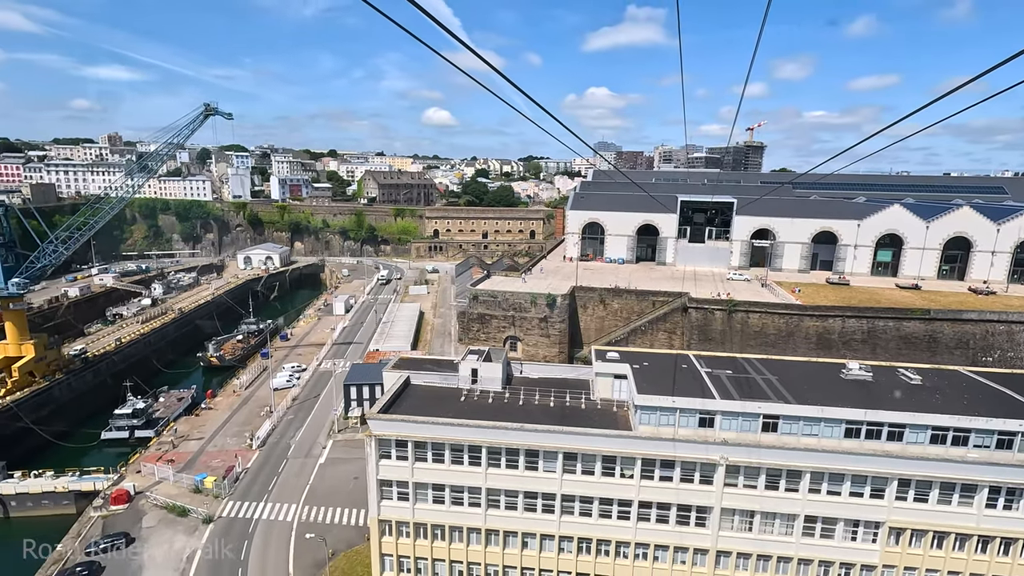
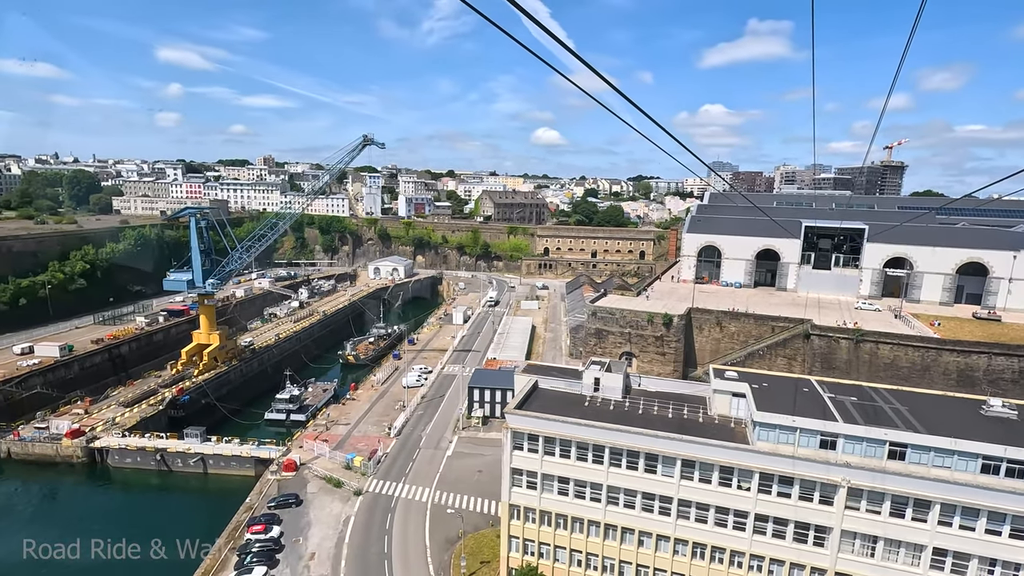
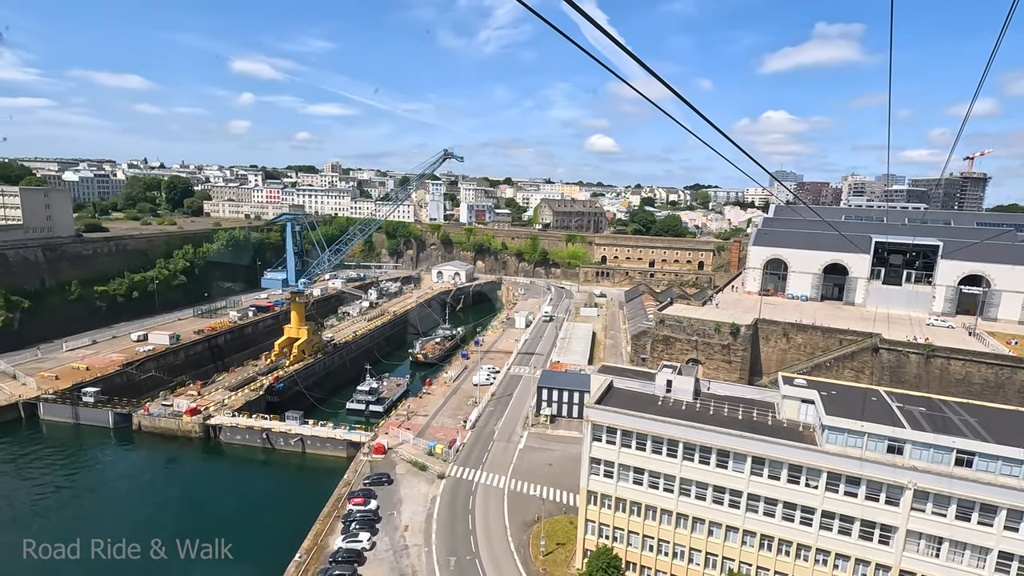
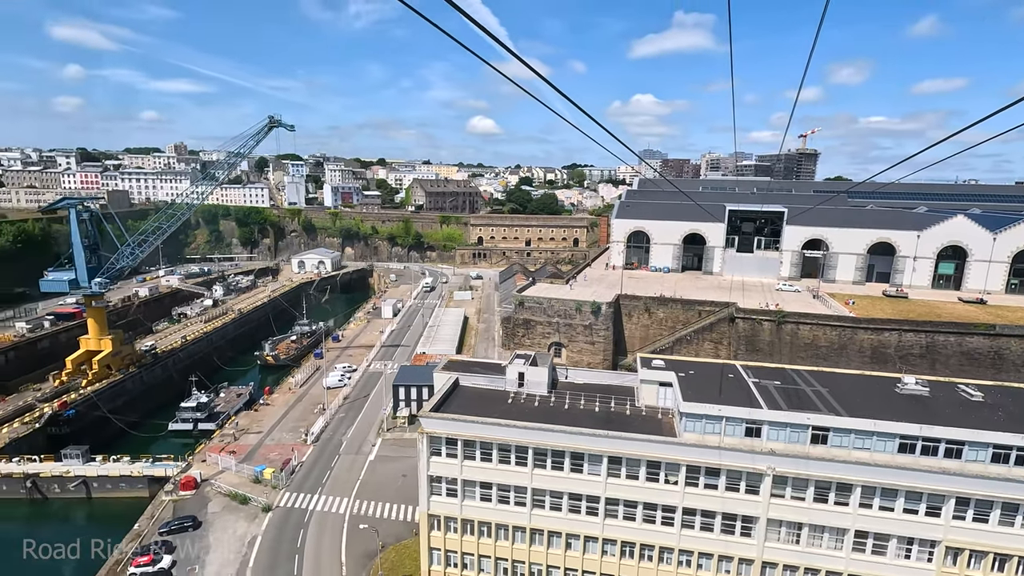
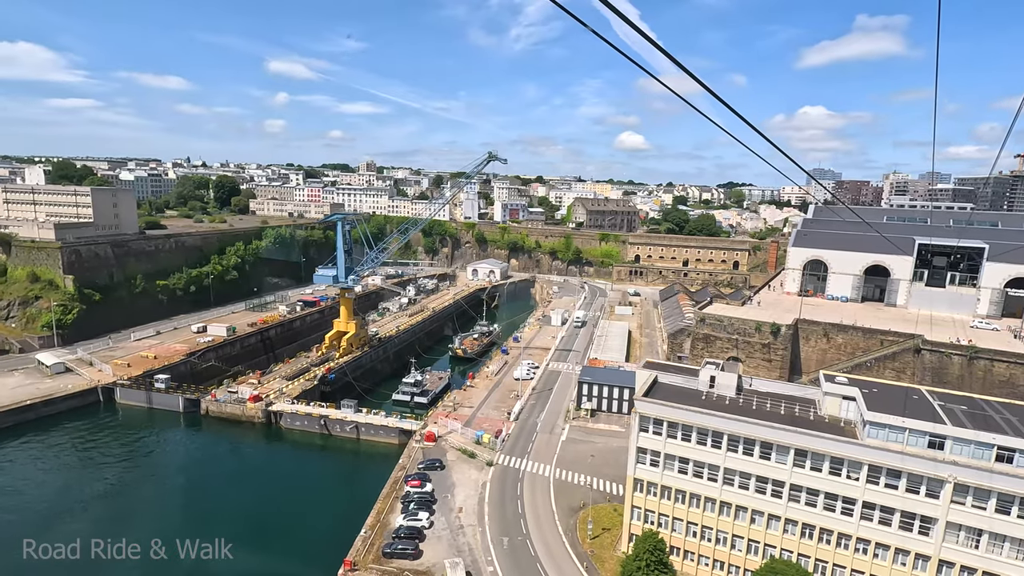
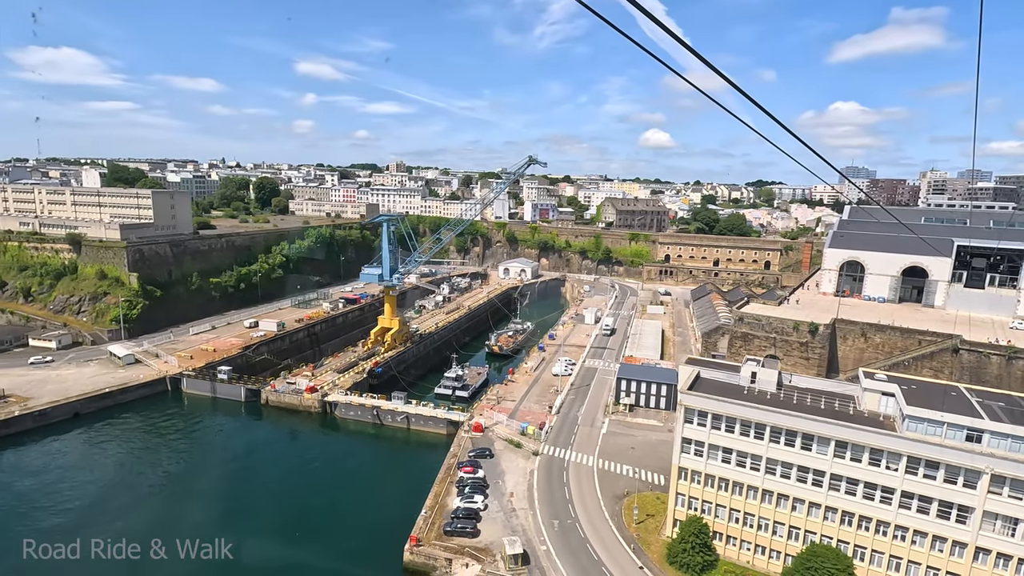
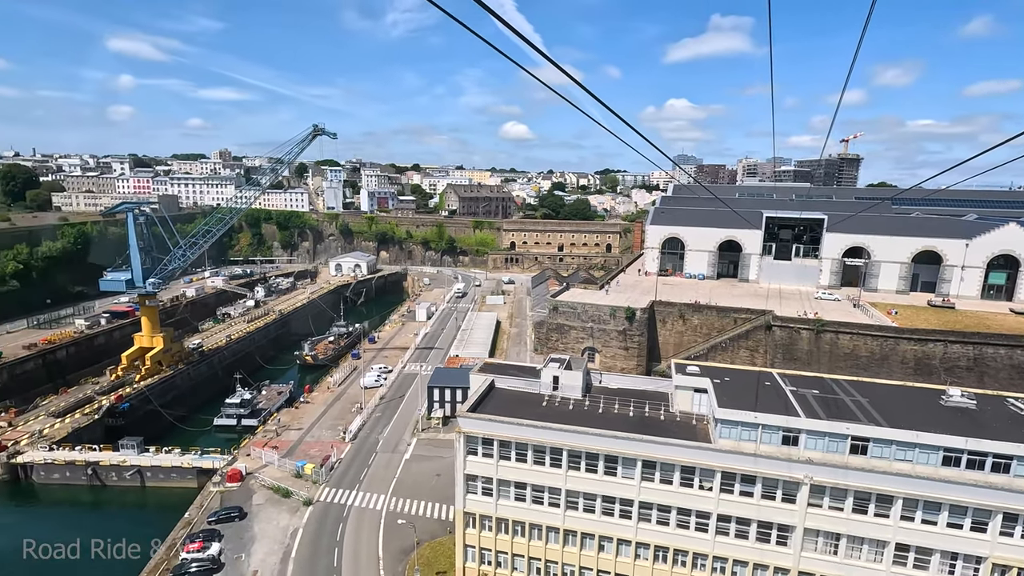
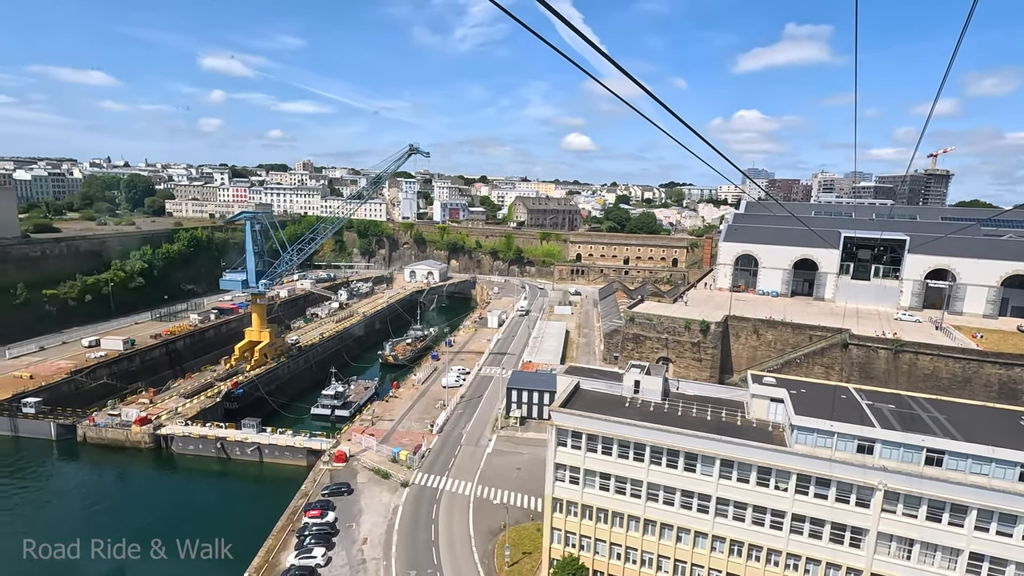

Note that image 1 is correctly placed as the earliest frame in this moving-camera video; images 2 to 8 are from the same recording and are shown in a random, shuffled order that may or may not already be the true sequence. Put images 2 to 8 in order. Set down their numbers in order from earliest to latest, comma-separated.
4, 7, 2, 8, 3, 5, 6
